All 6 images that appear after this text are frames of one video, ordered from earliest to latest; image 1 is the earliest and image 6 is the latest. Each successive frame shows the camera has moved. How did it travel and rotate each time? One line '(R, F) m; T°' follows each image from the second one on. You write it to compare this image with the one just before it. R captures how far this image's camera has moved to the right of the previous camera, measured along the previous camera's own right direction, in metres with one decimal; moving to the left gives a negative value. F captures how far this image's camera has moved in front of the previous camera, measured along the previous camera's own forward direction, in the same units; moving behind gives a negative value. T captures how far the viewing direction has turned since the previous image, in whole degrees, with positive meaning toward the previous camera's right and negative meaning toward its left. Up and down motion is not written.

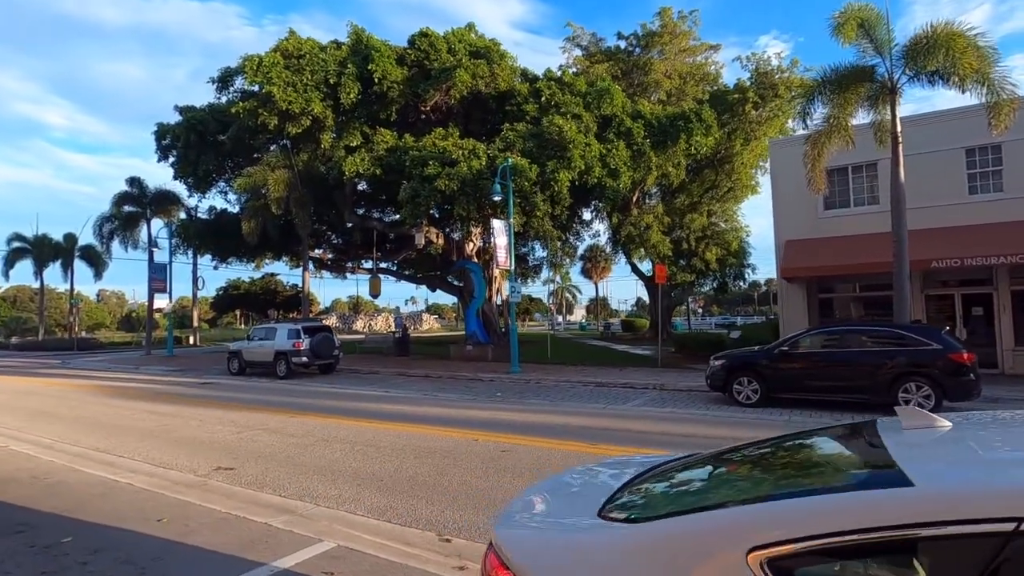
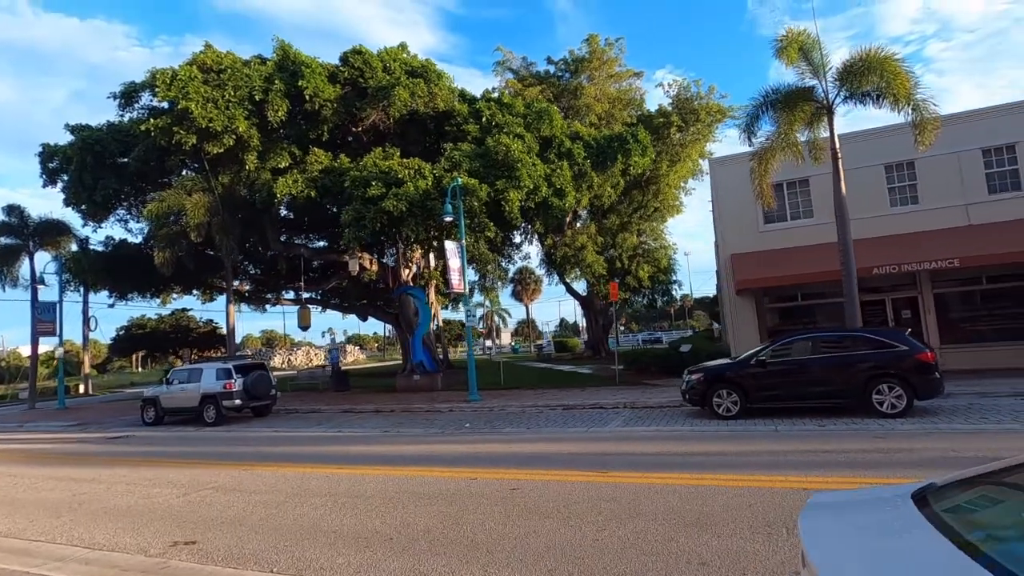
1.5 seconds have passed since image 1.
(-1.2, +1.1) m; +7°
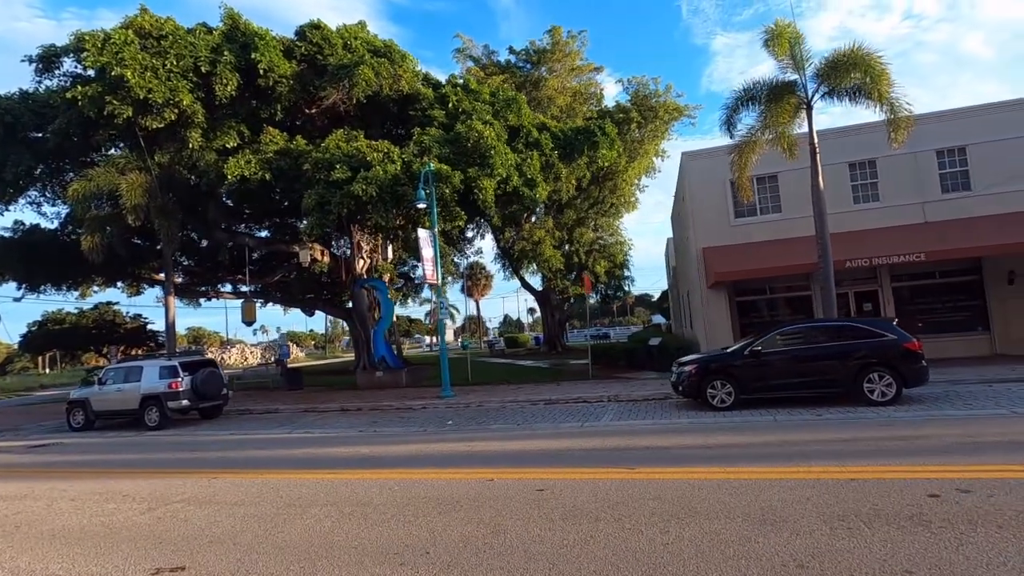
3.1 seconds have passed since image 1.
(-1.1, +1.0) m; +5°
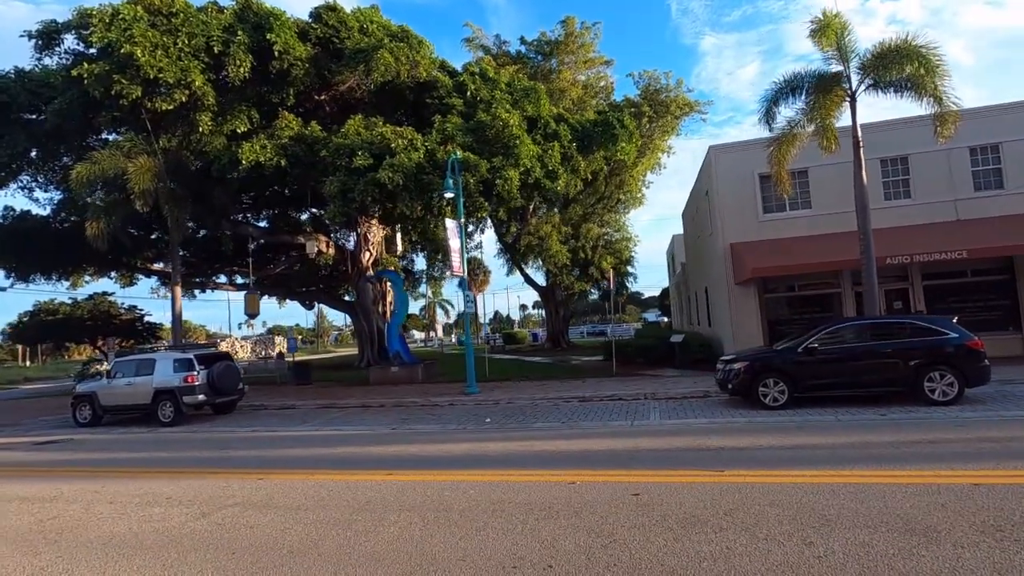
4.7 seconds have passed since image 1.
(-1.2, +0.7) m; +2°
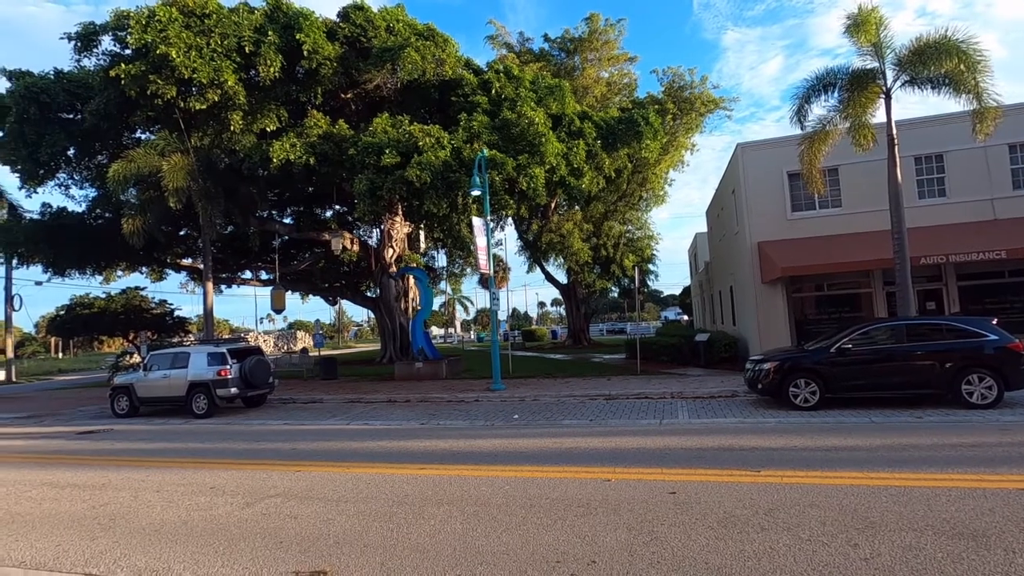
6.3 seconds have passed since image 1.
(-0.2, -0.1) m; -1°
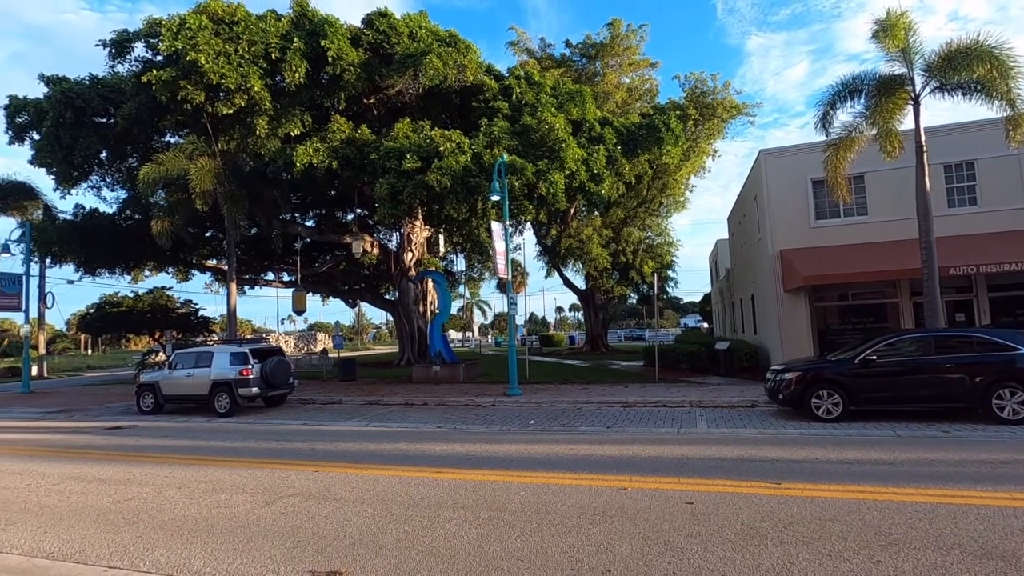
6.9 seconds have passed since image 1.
(0.0, 0.0) m; -1°
